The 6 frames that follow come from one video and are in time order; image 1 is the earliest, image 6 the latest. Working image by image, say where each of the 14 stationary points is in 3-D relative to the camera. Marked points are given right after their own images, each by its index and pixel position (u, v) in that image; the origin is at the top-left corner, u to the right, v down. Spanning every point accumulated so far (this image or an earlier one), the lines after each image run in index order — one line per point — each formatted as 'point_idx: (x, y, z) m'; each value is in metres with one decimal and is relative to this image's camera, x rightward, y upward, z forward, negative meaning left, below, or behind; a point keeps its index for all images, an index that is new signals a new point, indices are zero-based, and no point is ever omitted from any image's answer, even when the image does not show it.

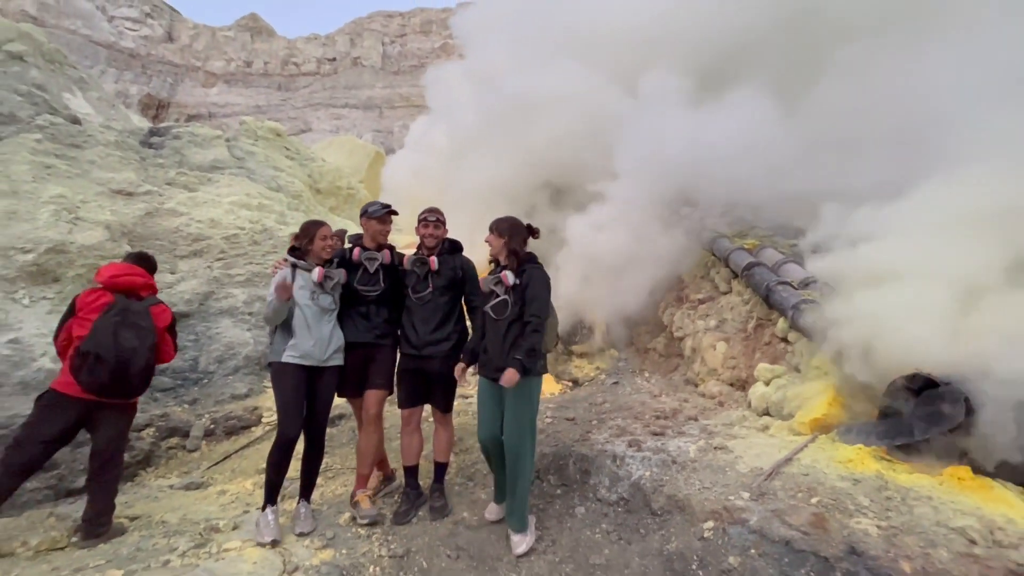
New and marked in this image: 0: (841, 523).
0: (+1.5, -1.1, +2.2) m
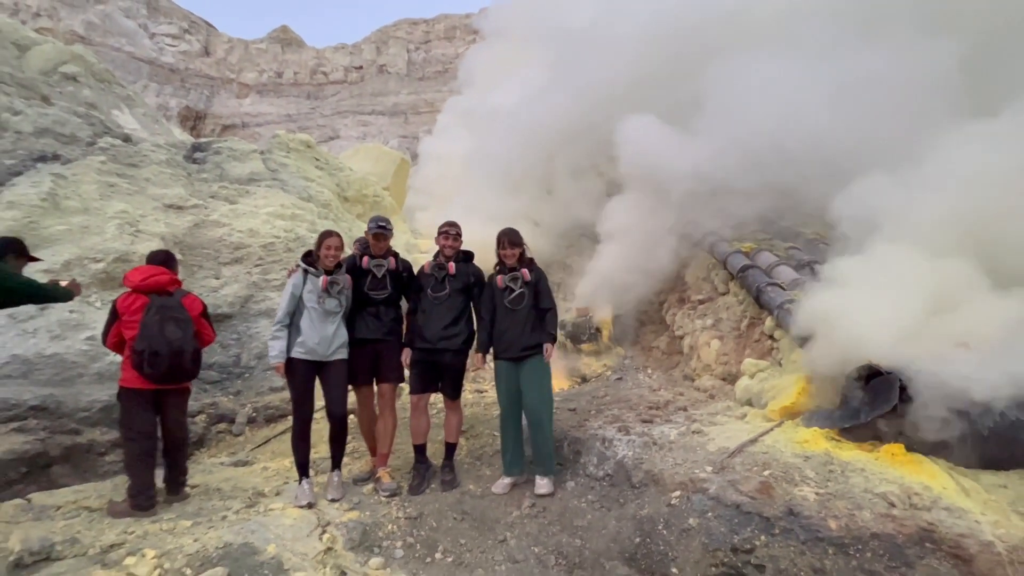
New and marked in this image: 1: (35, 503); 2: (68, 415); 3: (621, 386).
0: (+1.5, -1.1, +2.5) m
1: (-3.1, -1.4, +3.1) m
2: (-3.7, -1.1, +3.9) m
3: (+1.2, -1.1, +5.1) m
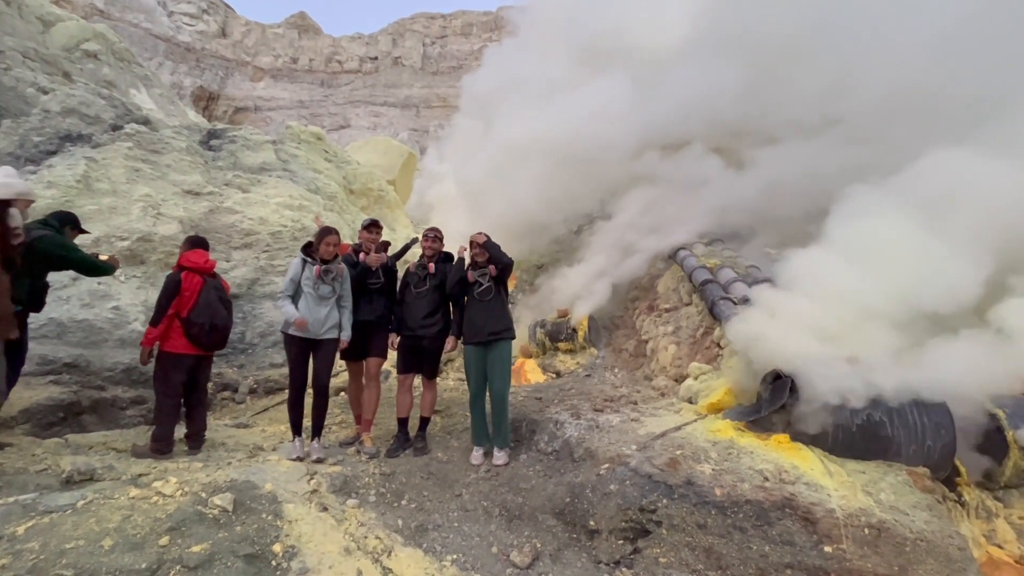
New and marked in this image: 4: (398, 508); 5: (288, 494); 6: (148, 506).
0: (+1.2, -1.2, +3.1) m
1: (-3.4, -1.2, +3.6) m
2: (-4.0, -0.8, +4.5) m
3: (+0.9, -1.1, +5.7) m
4: (-0.8, -1.5, +3.2) m
5: (-1.5, -1.4, +3.1) m
6: (-2.2, -1.3, +2.8) m
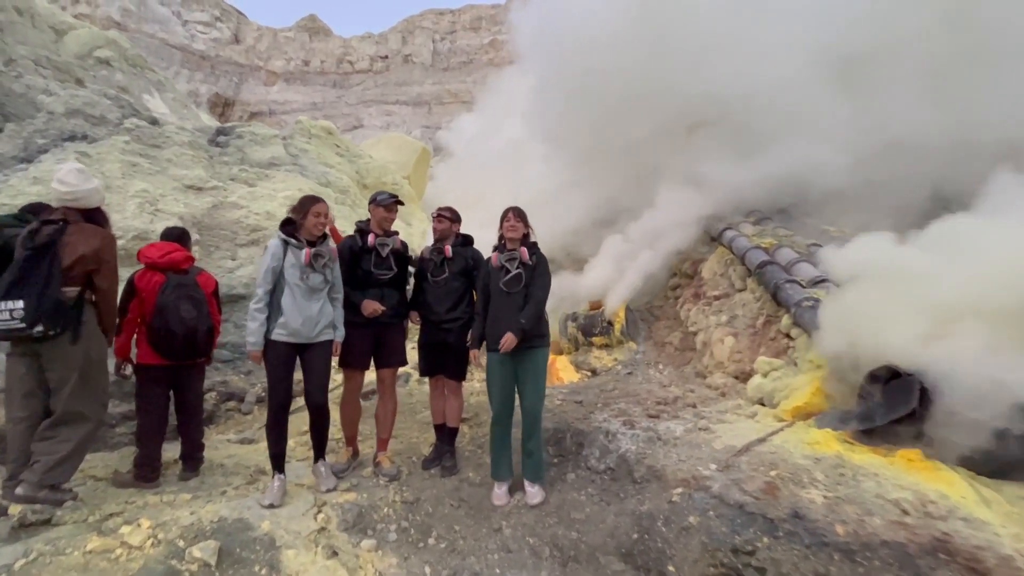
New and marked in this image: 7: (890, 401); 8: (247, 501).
0: (+1.4, -1.1, +2.4) m
1: (-3.1, -1.2, +3.1) m
2: (-3.7, -0.8, +4.0) m
3: (+1.2, -1.0, +5.0) m
4: (-0.5, -1.4, +2.6) m
5: (-1.2, -1.3, +2.5) m
6: (-1.9, -1.3, +2.2) m
7: (+2.2, -0.6, +2.7) m
8: (-1.6, -1.2, +2.8) m
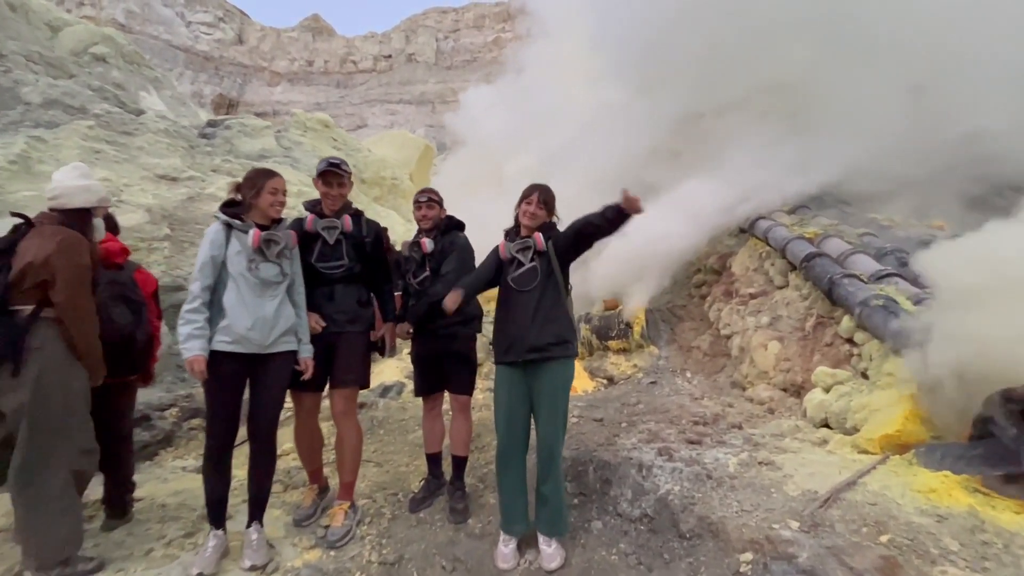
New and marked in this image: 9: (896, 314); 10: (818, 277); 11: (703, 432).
0: (+1.5, -1.0, +1.7) m
1: (-3.1, -1.2, +2.5) m
2: (-3.6, -0.8, +3.4) m
3: (+1.3, -1.0, +4.3) m
4: (-0.4, -1.4, +1.9) m
5: (-1.1, -1.3, +1.8) m
6: (-1.9, -1.3, +1.5) m
7: (+2.2, -0.6, +2.0) m
8: (-1.5, -1.2, +2.1) m
9: (+2.7, -0.2, +3.3) m
10: (+2.6, +0.1, +4.0) m
11: (+1.3, -1.0, +3.3) m
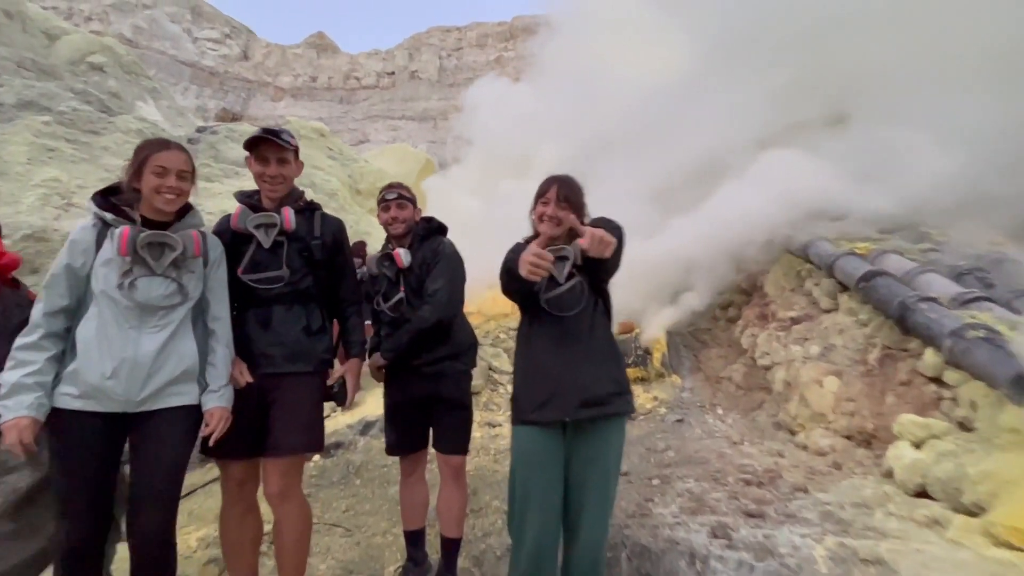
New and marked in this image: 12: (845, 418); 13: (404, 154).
0: (+1.5, -1.1, +1.0) m
1: (-3.0, -1.3, +1.7) m
2: (-3.6, -0.9, +2.6) m
3: (+1.3, -1.1, +3.6) m
4: (-0.4, -1.5, +1.2) m
5: (-1.1, -1.4, +1.1) m
6: (-1.8, -1.3, +0.8) m
7: (+2.3, -0.7, +1.3) m
8: (-1.5, -1.3, +1.4) m
9: (+2.8, -0.3, +2.6) m
10: (+2.6, -0.1, +3.3) m
11: (+1.4, -1.1, +2.5) m
12: (+2.3, -0.9, +3.2) m
13: (-2.7, +3.4, +11.0) m
